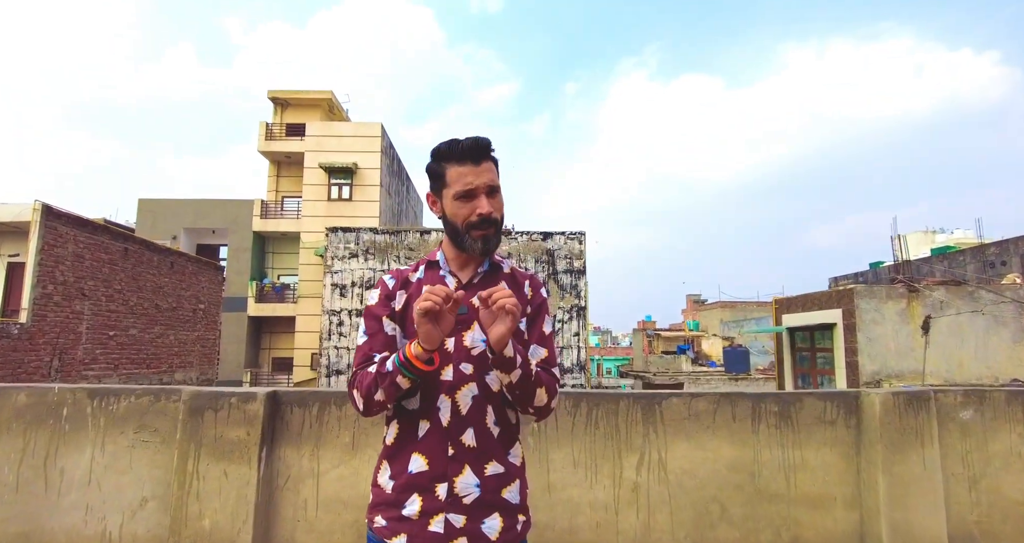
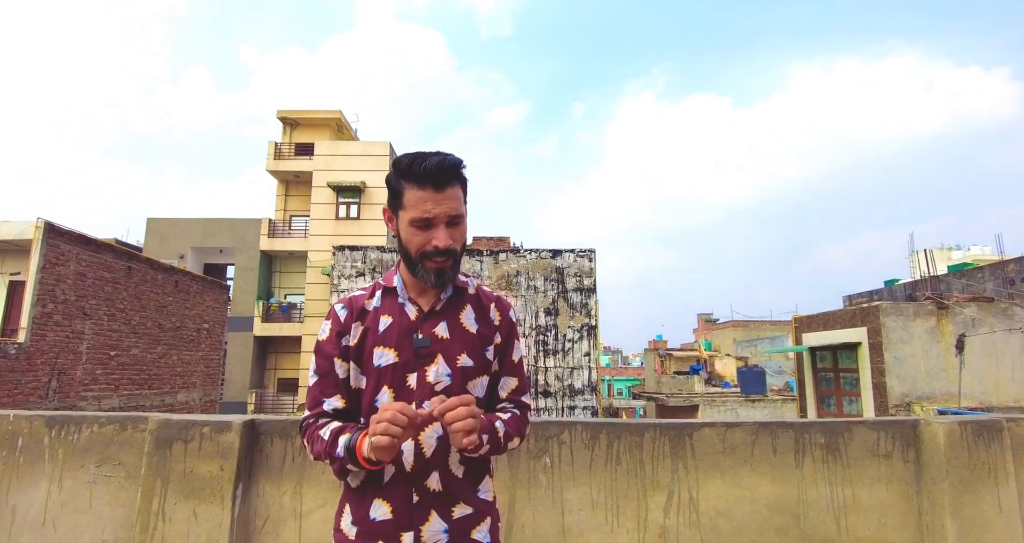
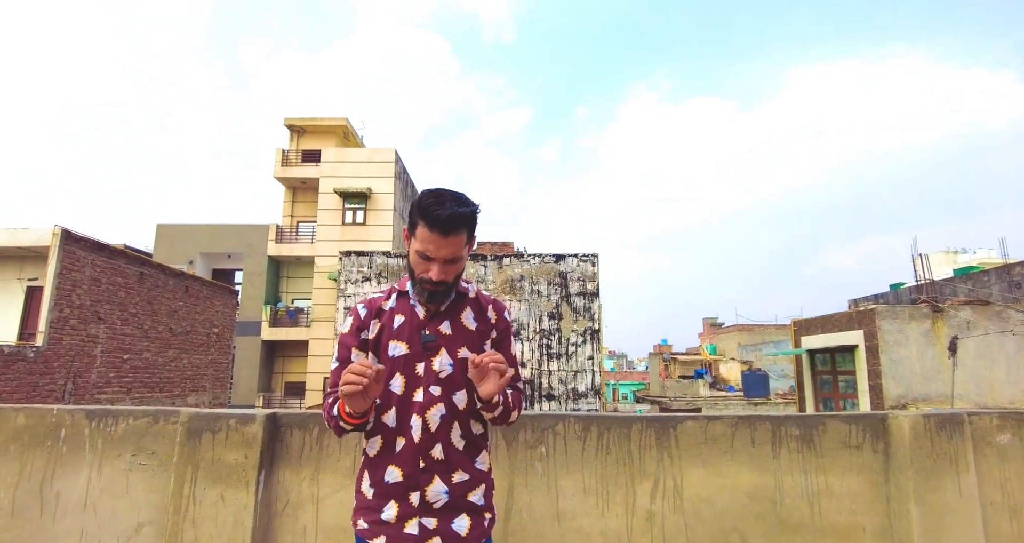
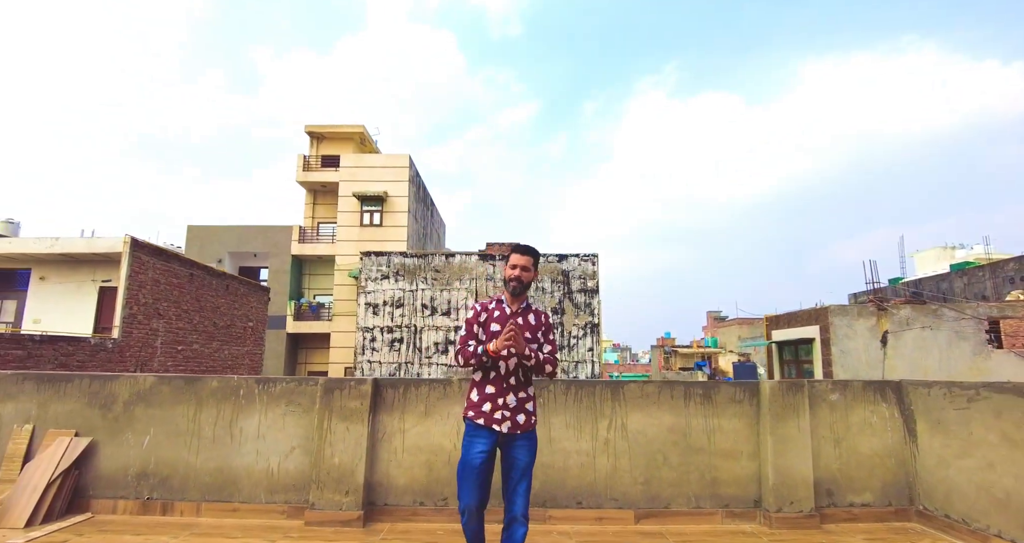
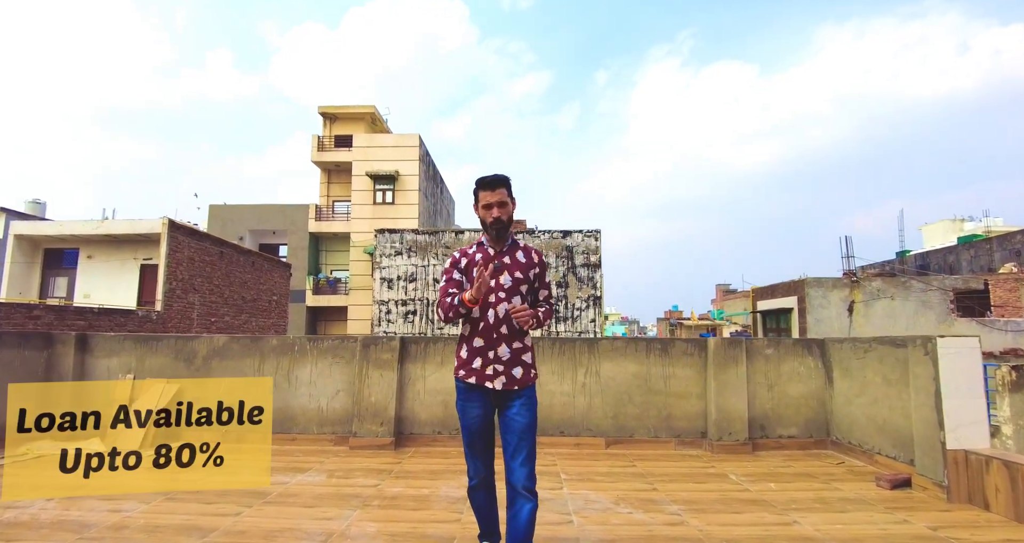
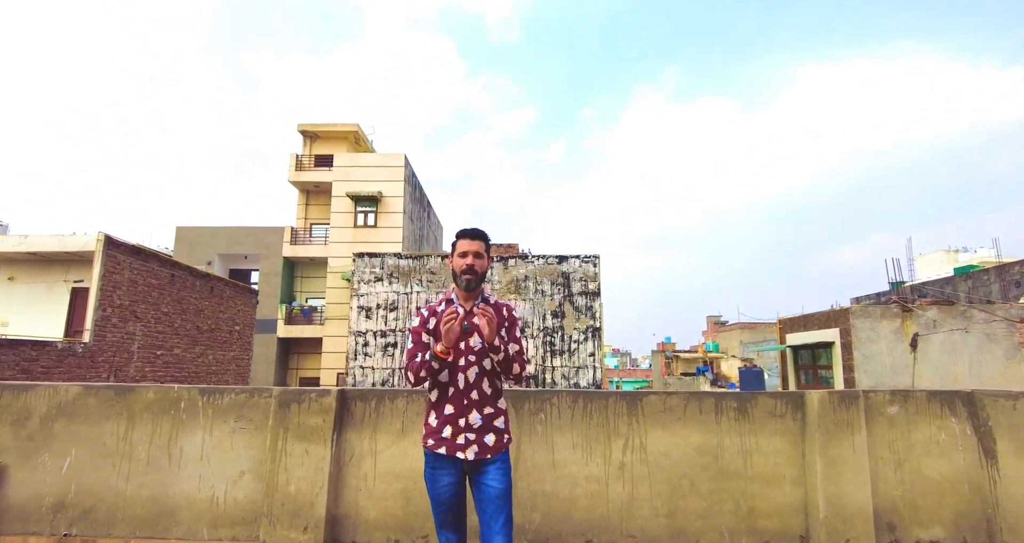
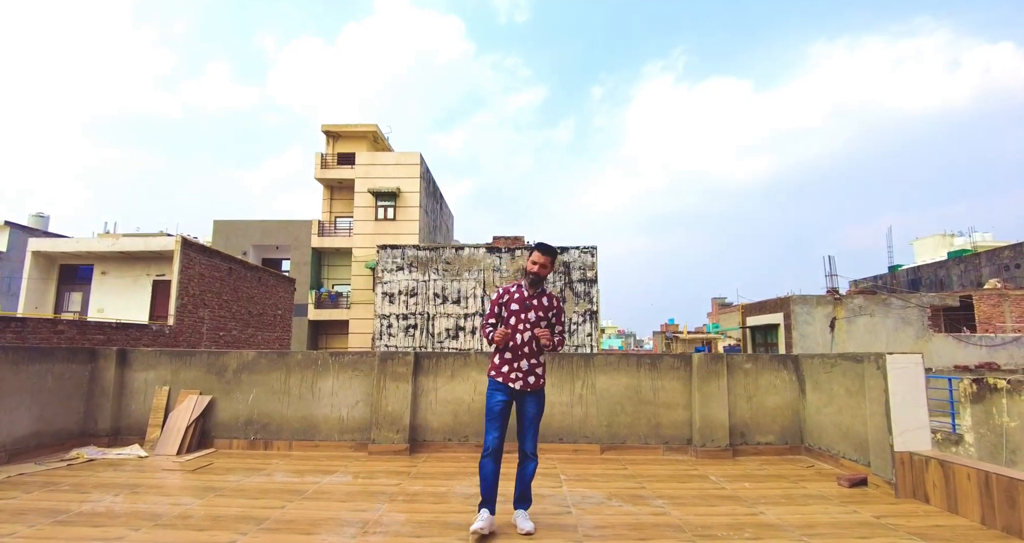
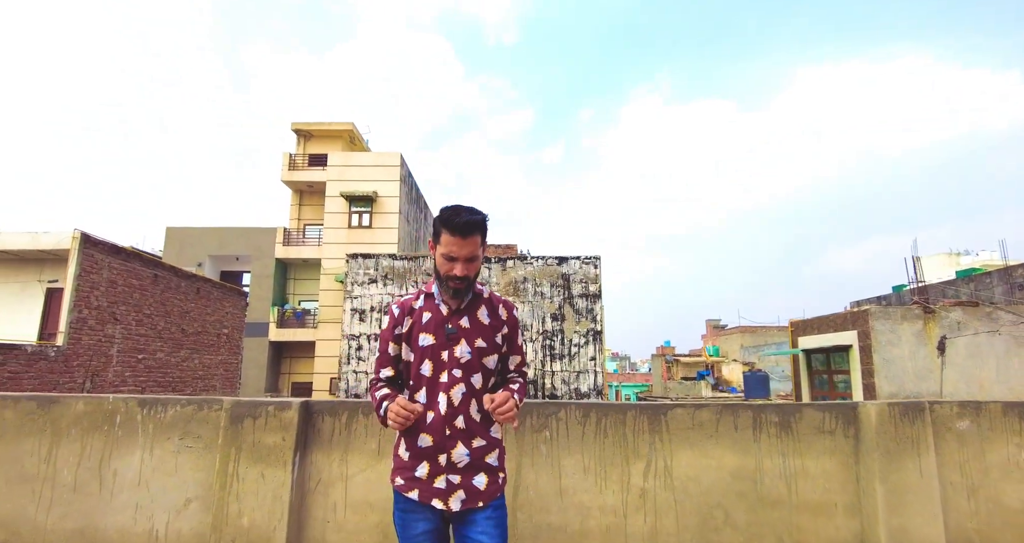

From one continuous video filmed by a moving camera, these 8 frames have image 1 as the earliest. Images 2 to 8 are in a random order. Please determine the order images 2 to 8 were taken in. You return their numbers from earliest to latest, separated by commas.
2, 3, 8, 6, 4, 7, 5
